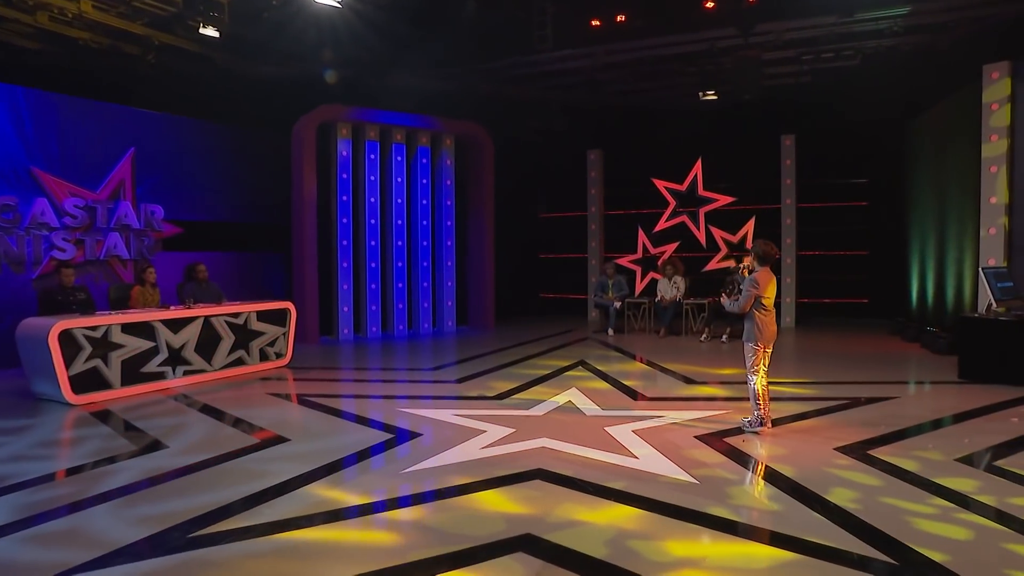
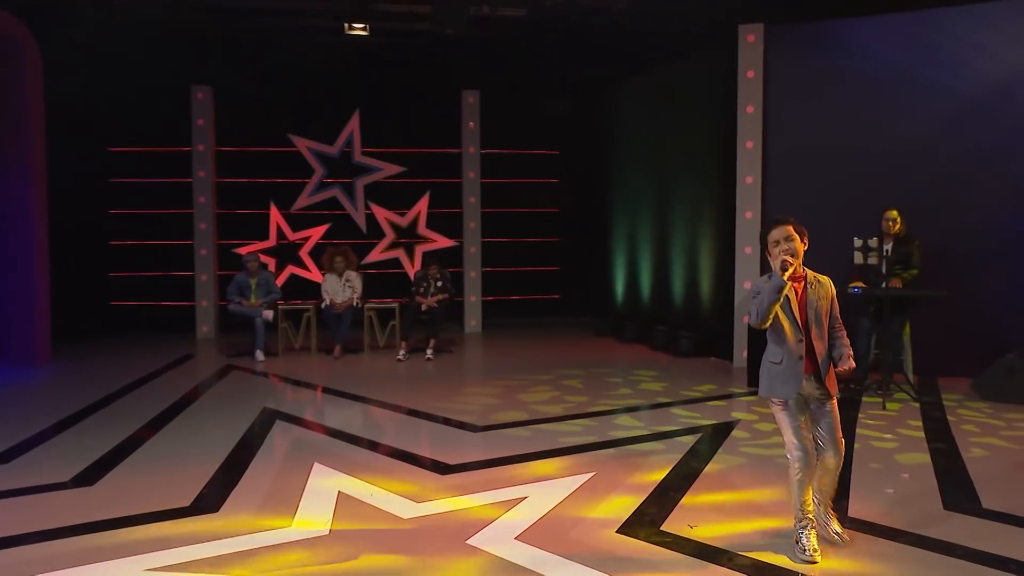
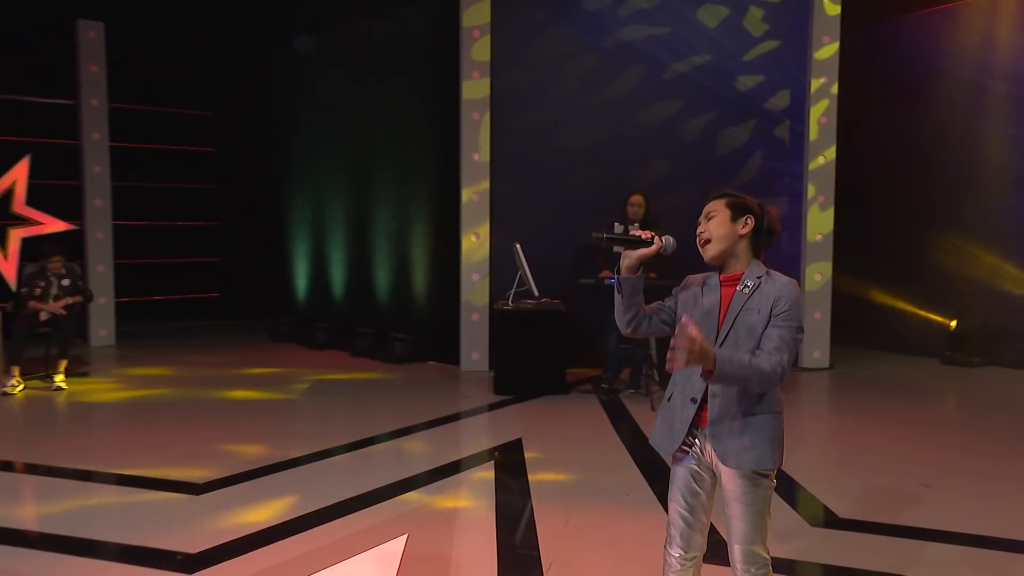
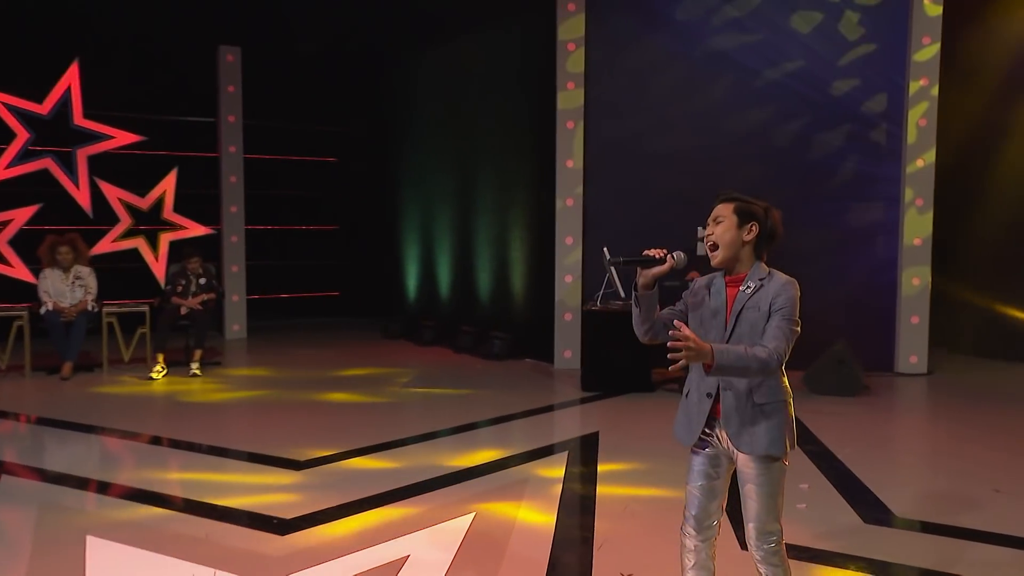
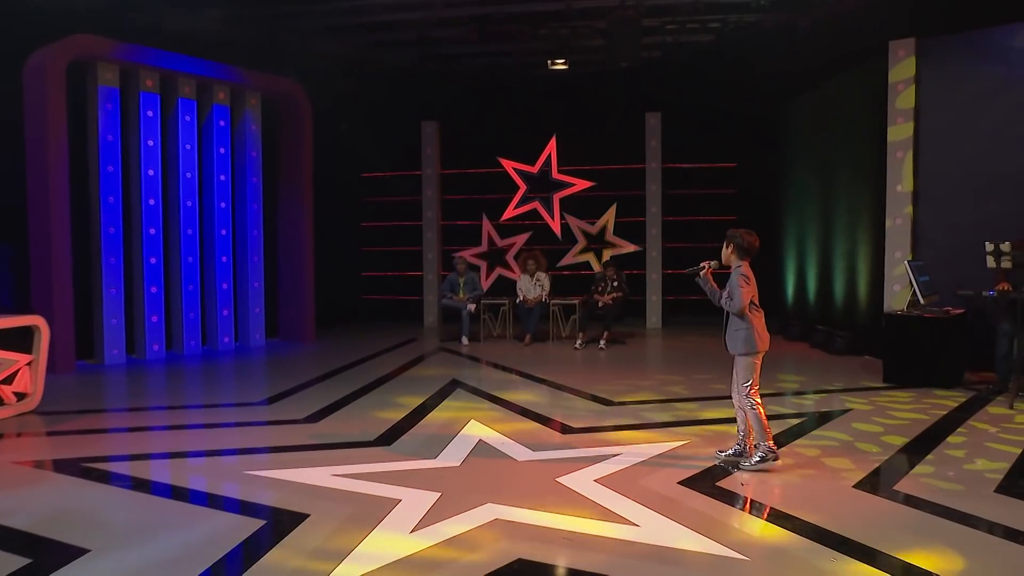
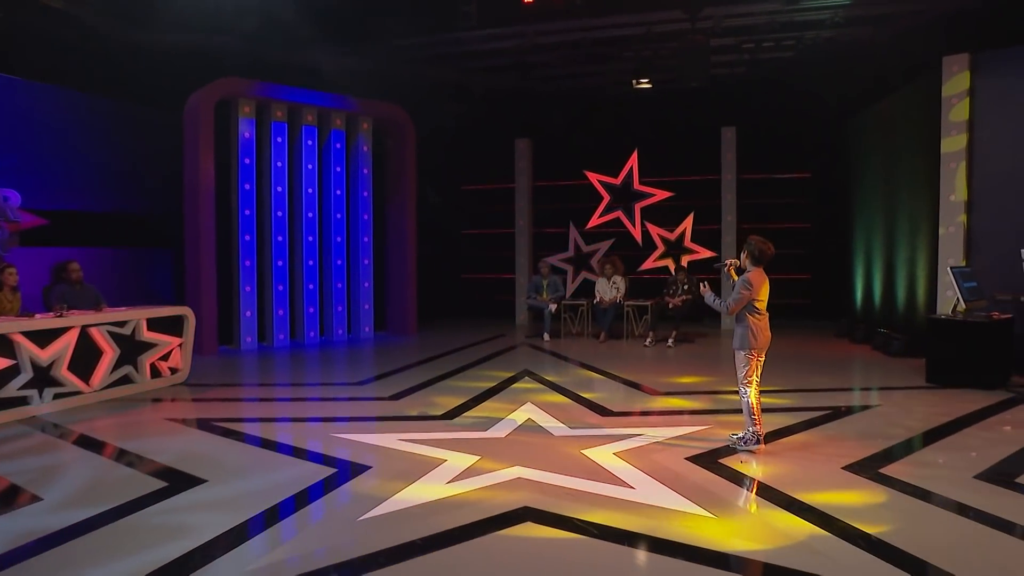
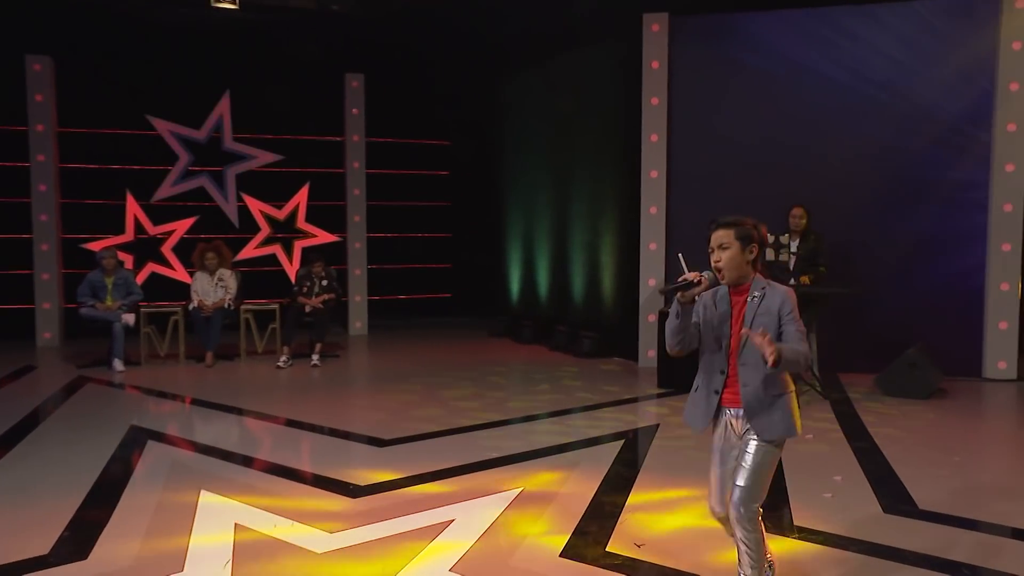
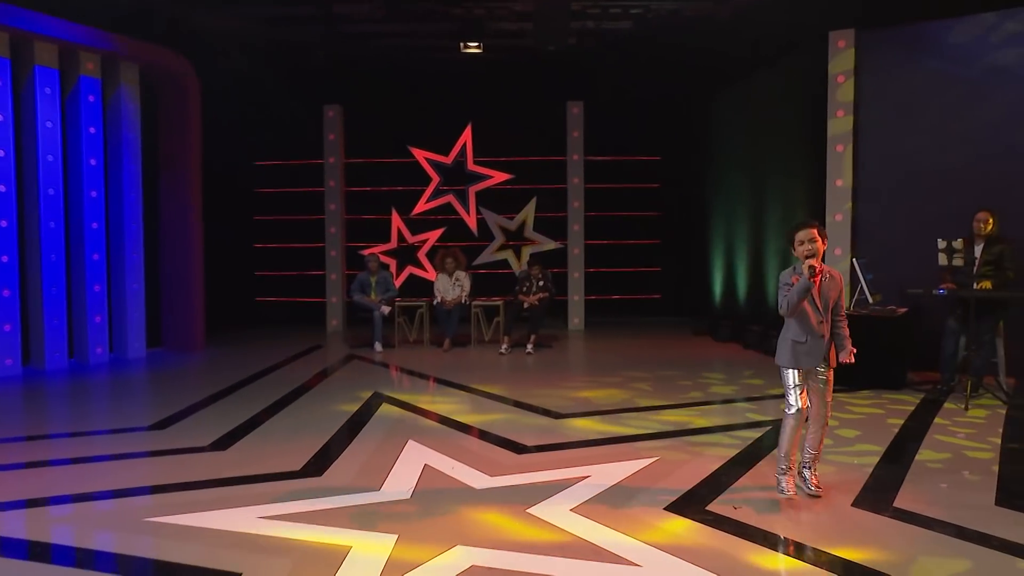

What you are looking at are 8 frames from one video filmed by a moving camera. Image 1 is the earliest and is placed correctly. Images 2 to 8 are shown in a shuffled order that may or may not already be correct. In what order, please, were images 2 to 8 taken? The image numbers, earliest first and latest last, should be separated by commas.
6, 5, 8, 2, 7, 4, 3
